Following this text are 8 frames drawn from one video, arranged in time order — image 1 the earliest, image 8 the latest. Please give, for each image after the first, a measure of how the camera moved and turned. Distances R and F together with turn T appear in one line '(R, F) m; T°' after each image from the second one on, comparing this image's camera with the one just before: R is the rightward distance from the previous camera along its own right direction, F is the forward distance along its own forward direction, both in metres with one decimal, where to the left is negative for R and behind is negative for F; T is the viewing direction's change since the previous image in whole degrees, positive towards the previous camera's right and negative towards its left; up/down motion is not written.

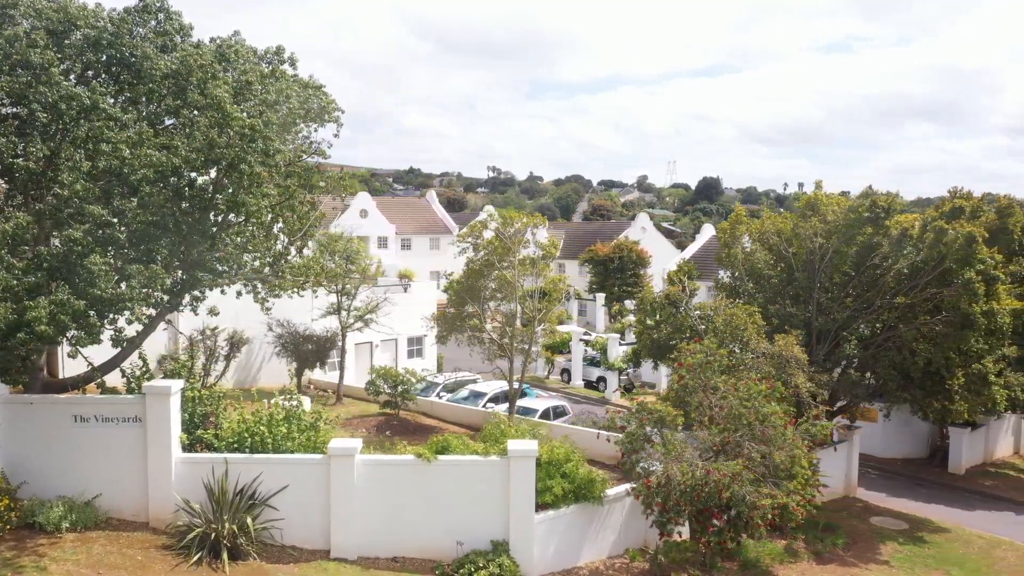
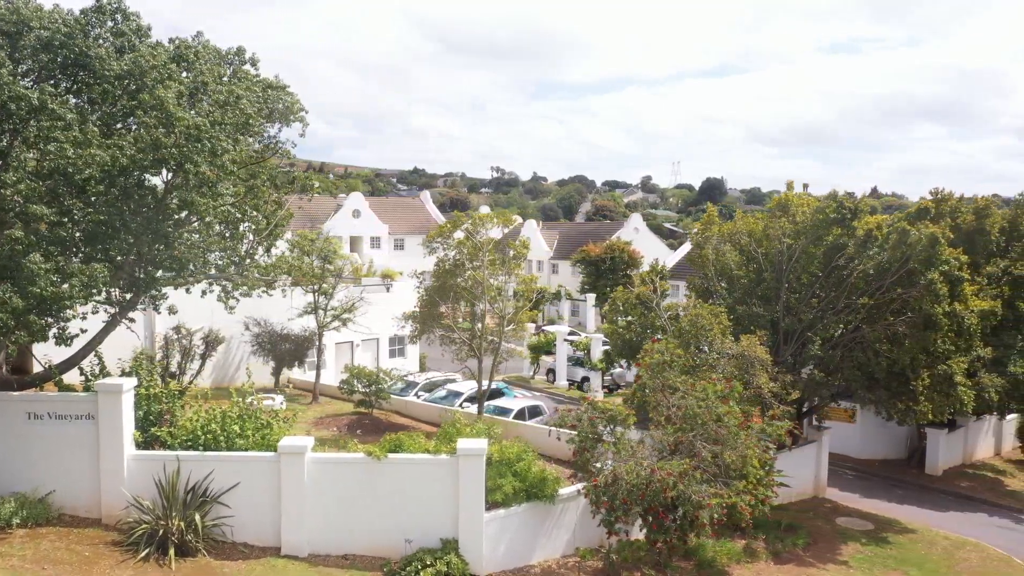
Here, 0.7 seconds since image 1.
(+0.9, -0.1) m; 0°
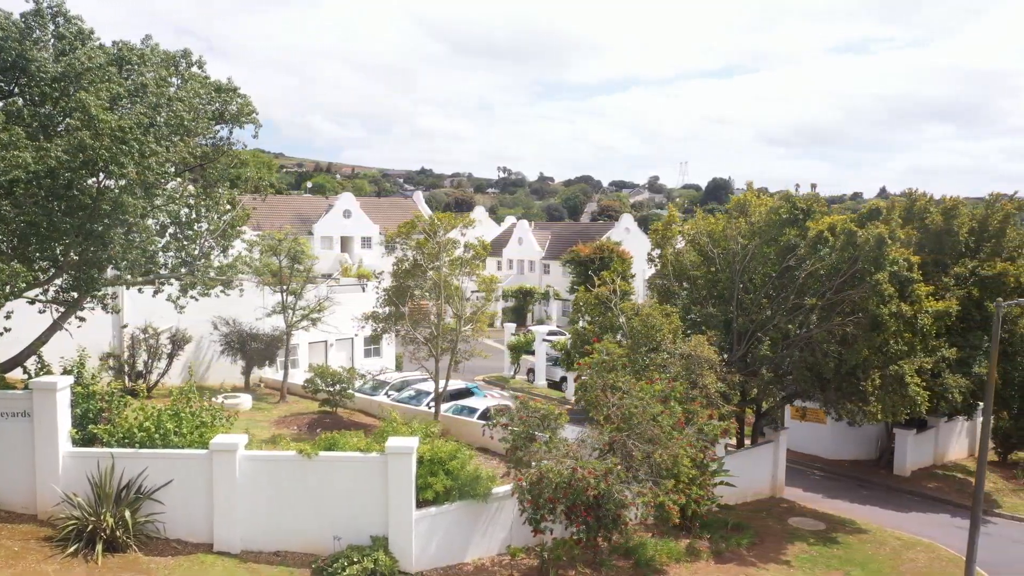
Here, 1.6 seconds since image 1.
(+1.2, -0.1) m; -1°
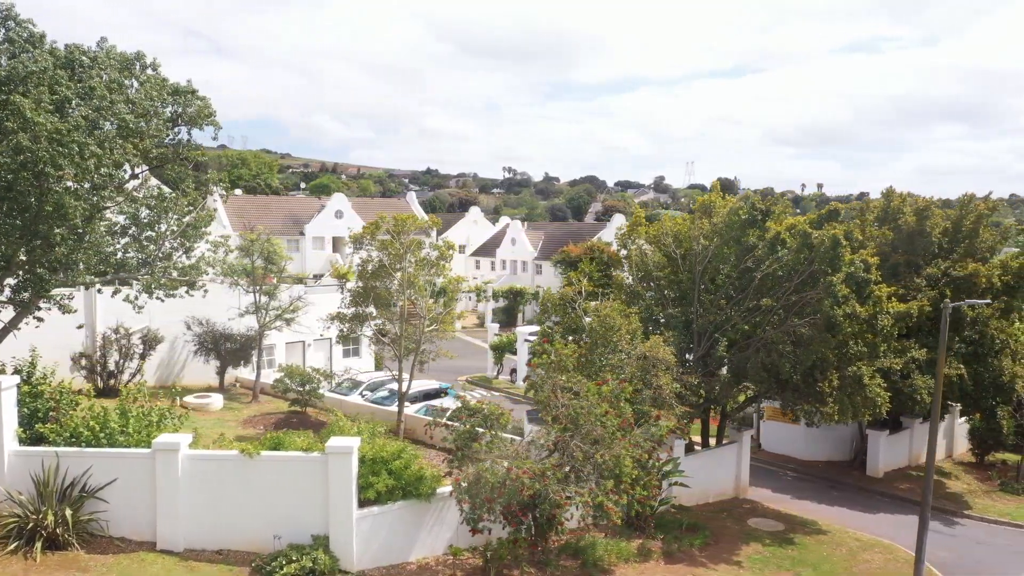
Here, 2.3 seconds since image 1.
(+1.1, -0.1) m; 0°
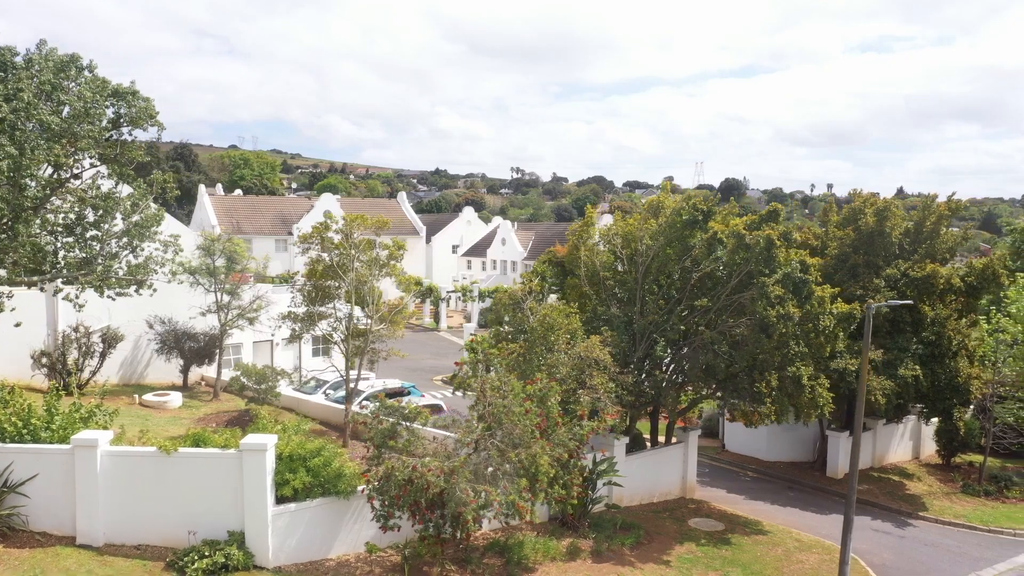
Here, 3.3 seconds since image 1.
(+1.5, -0.1) m; -1°
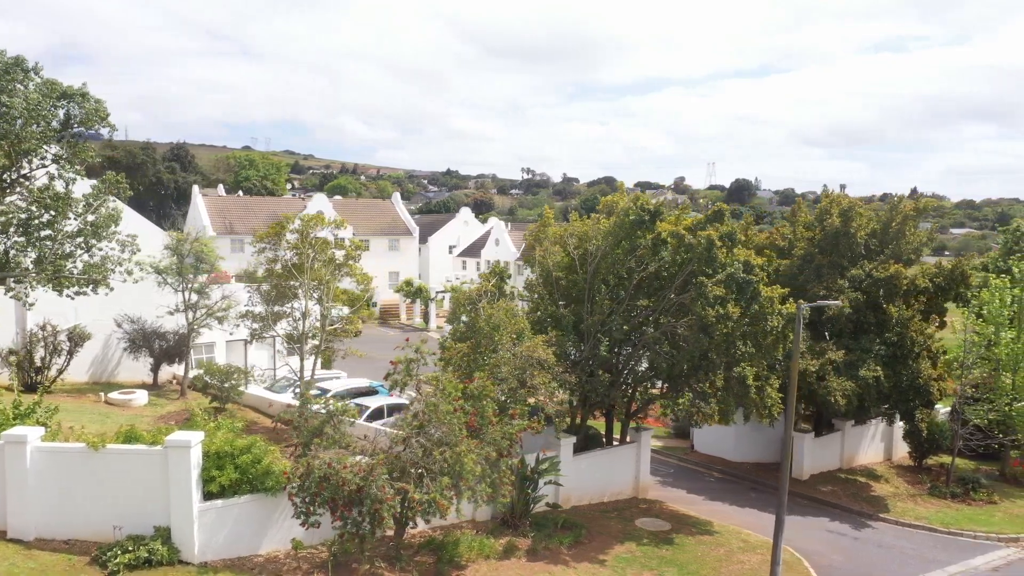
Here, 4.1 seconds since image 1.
(+1.5, -0.1) m; -1°
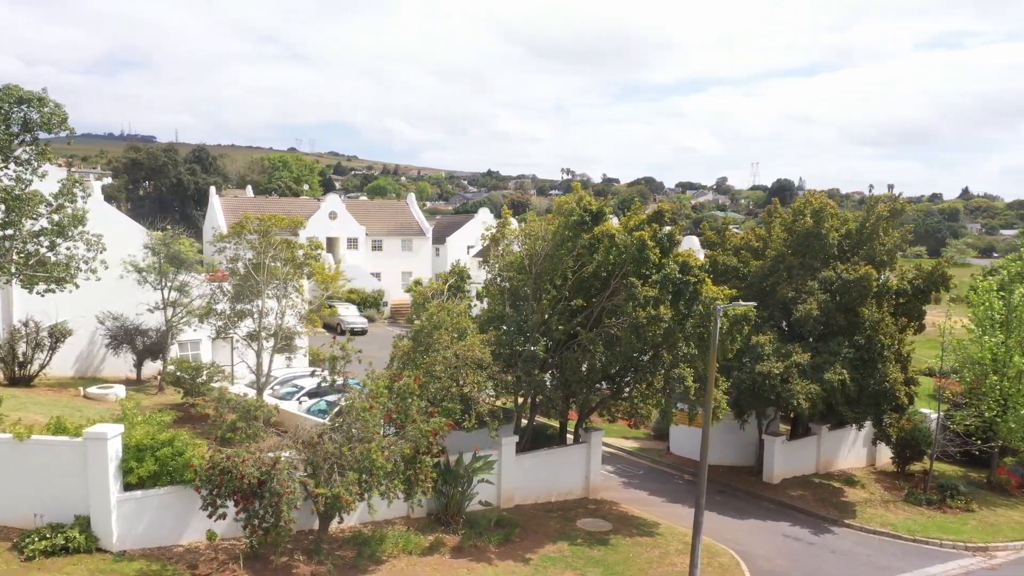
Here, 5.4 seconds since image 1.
(+2.2, -0.1) m; -3°
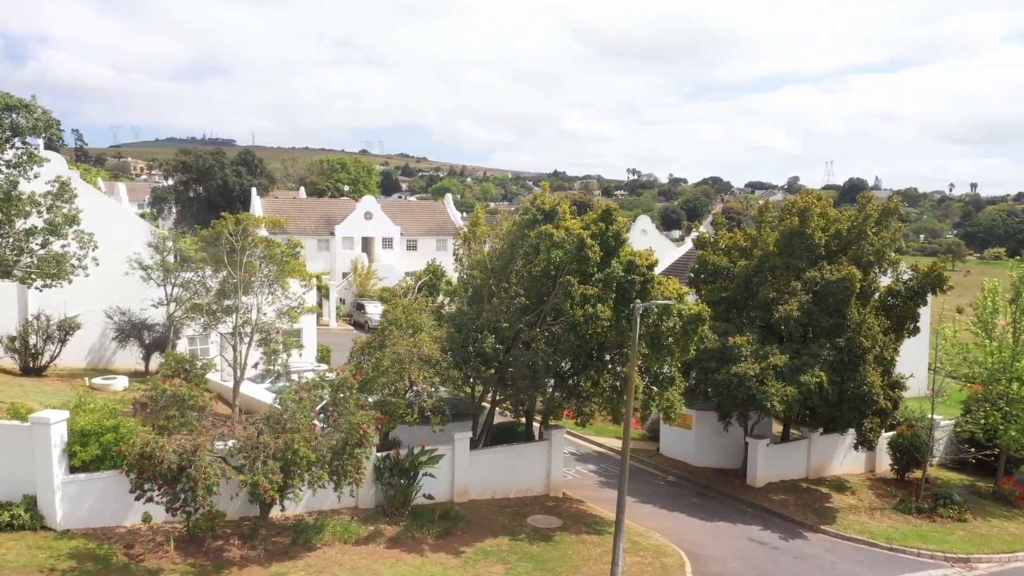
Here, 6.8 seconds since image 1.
(+2.6, -0.1) m; -5°
